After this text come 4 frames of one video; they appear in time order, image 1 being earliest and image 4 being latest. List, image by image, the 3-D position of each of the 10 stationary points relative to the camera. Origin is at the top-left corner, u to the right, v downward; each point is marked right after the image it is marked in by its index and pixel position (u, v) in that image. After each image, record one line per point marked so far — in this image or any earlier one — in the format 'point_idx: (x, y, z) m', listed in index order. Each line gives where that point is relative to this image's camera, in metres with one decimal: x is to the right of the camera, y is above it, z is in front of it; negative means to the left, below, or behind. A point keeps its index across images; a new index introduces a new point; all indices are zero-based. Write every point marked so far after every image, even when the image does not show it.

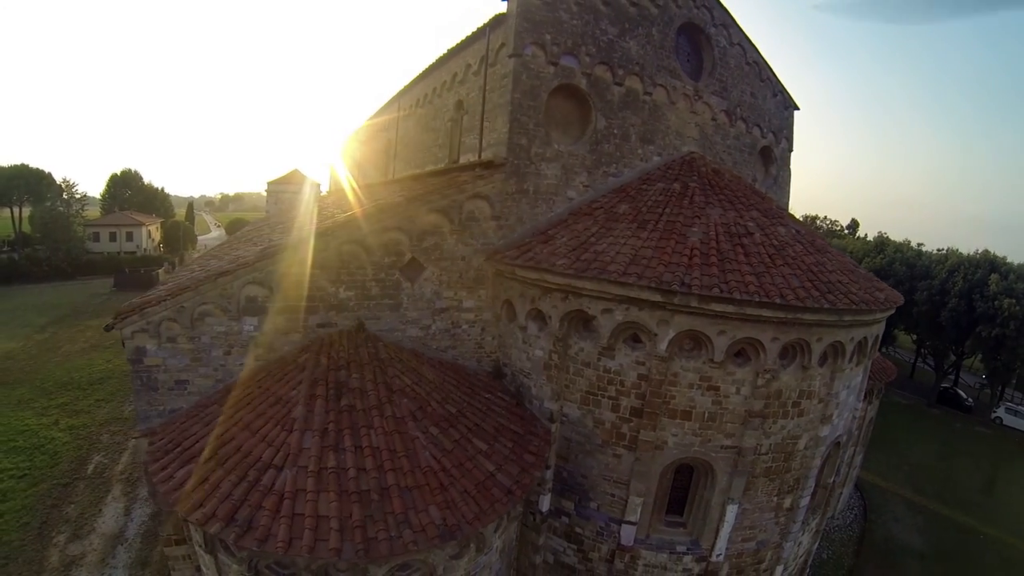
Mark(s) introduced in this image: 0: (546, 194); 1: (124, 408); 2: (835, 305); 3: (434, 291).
0: (+0.7, +1.5, +8.0) m
1: (-11.0, -3.5, +14.4) m
2: (+4.4, -0.2, +6.8) m
3: (-1.1, 0.0, +7.4) m
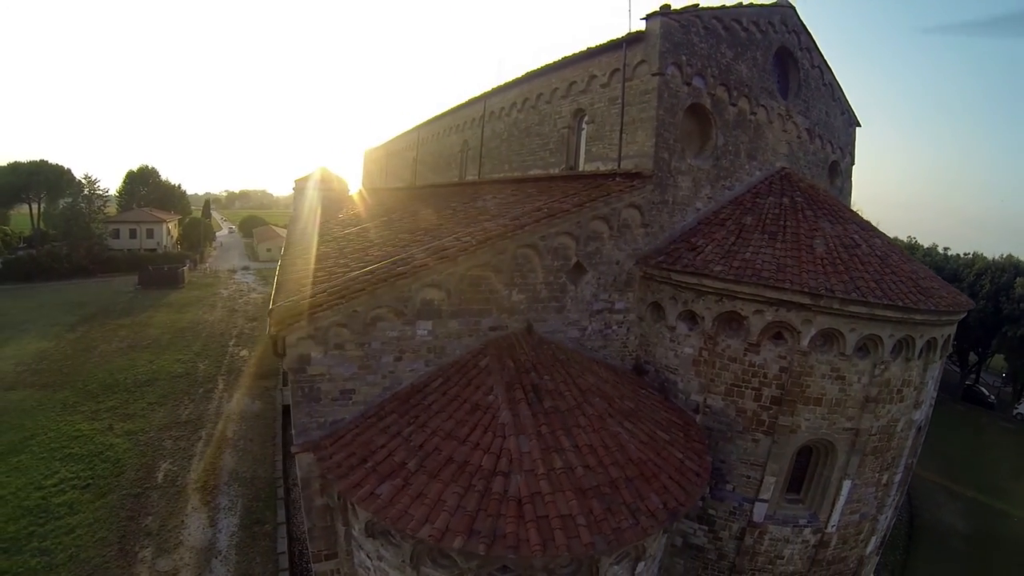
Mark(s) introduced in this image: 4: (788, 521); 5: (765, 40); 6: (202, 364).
0: (+2.9, +1.5, +8.7) m
1: (-9.3, -3.5, +13.8) m
2: (+6.8, -0.3, +7.9) m
3: (+1.3, -0.1, +7.9) m
4: (+4.6, -3.9, +8.2) m
5: (+4.9, +4.8, +9.5) m
6: (-10.3, -2.5, +16.5) m
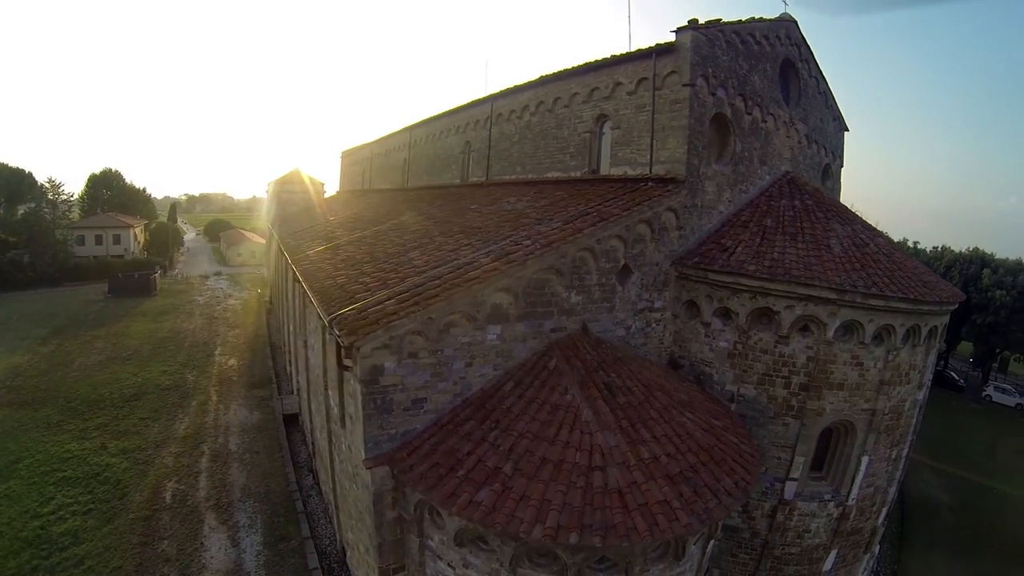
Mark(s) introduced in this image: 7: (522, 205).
0: (+3.6, +1.5, +9.1) m
1: (-9.0, -3.7, +13.1) m
2: (+7.6, -0.2, +8.7) m
3: (+2.1, -0.1, +8.2) m
4: (+5.4, -3.8, +8.9) m
5: (+5.4, +4.9, +10.1) m
6: (-10.3, -2.8, +15.7) m
7: (+0.2, +1.7, +10.0) m
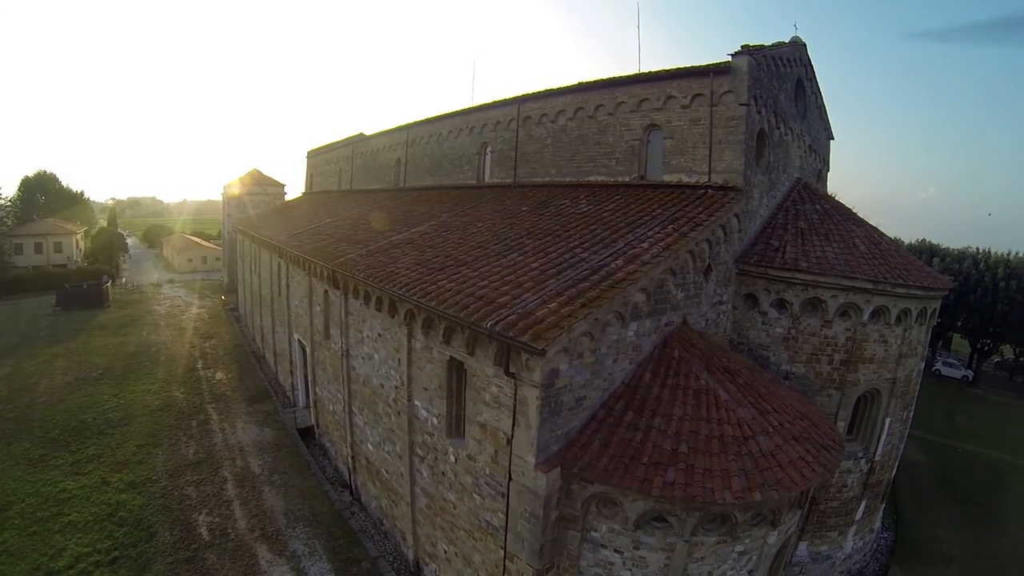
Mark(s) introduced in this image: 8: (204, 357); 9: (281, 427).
0: (+5.1, +1.6, +10.2) m
1: (-7.9, -4.0, +11.8) m
2: (+9.1, +0.1, +10.5) m
3: (+3.7, 0.0, +9.0) m
4: (+7.0, -3.6, +10.3) m
5: (+6.5, +5.0, +11.4) m
6: (-9.7, -3.1, +14.1) m
7: (+1.5, +1.7, +10.4) m
8: (-10.6, -2.4, +16.7) m
9: (-6.4, -3.8, +13.5) m
